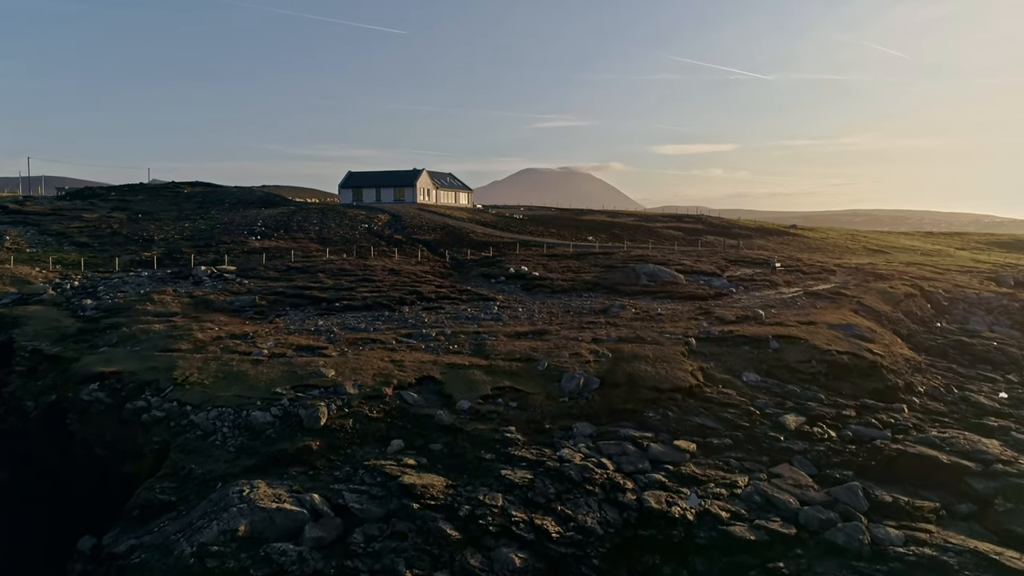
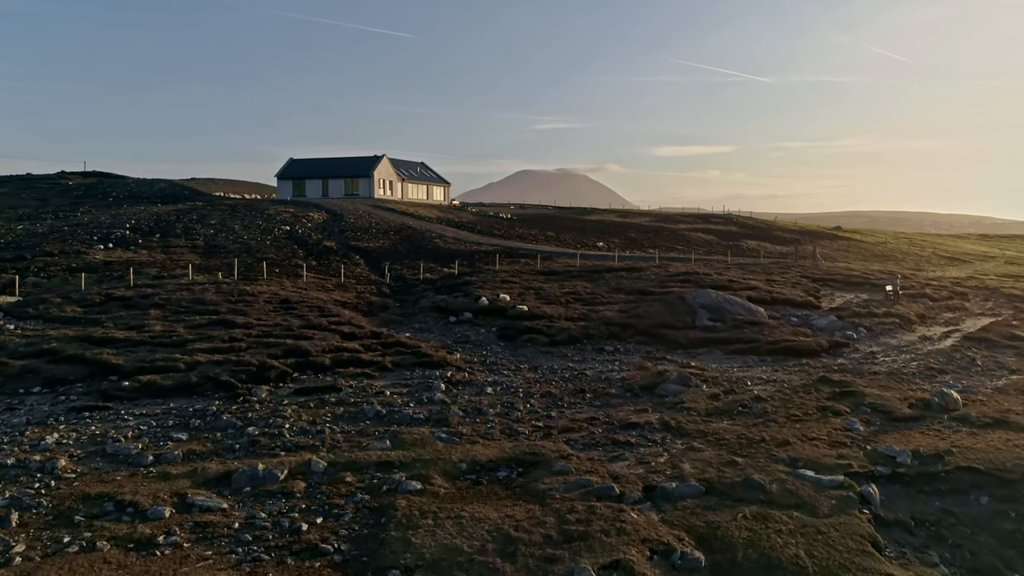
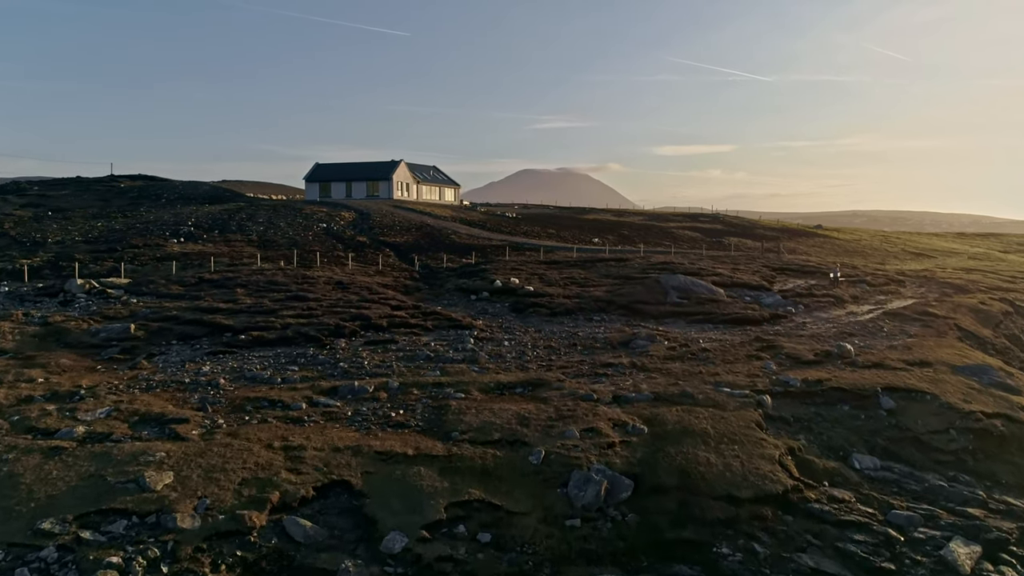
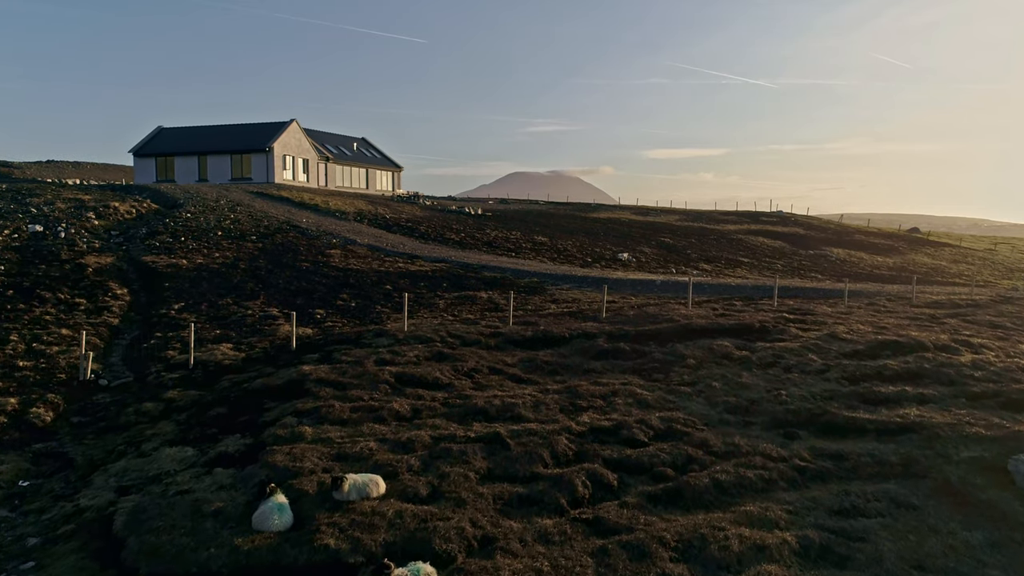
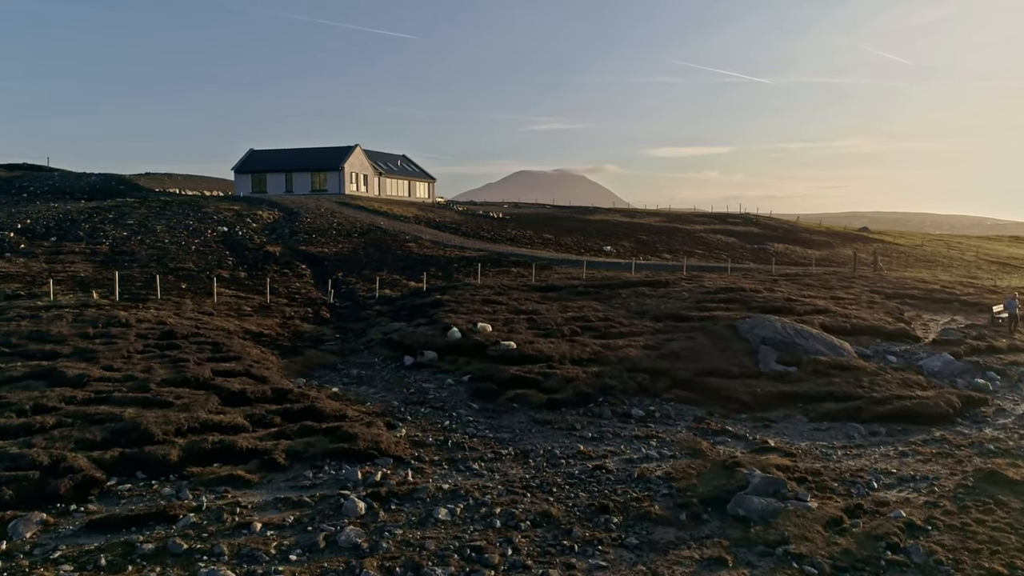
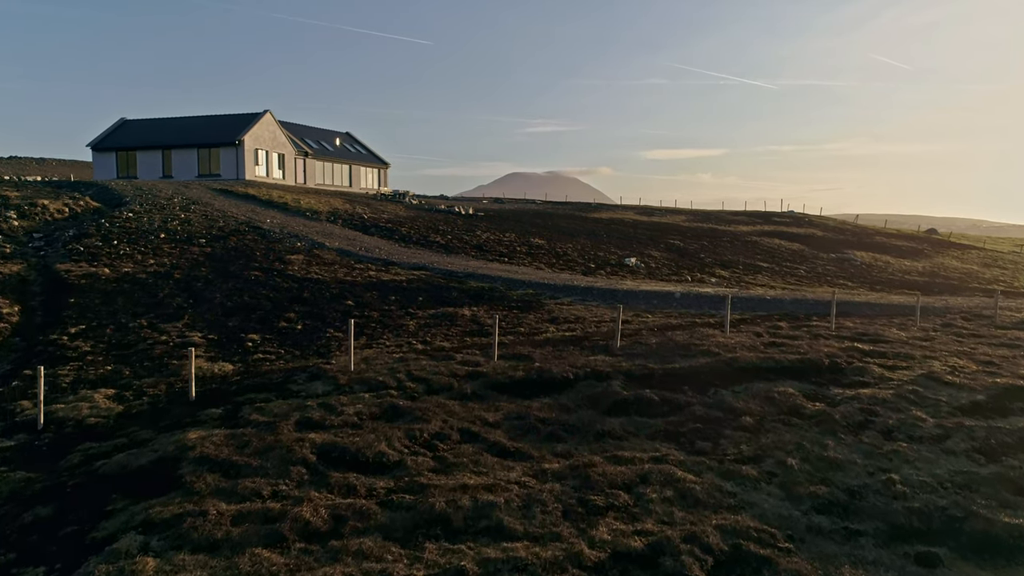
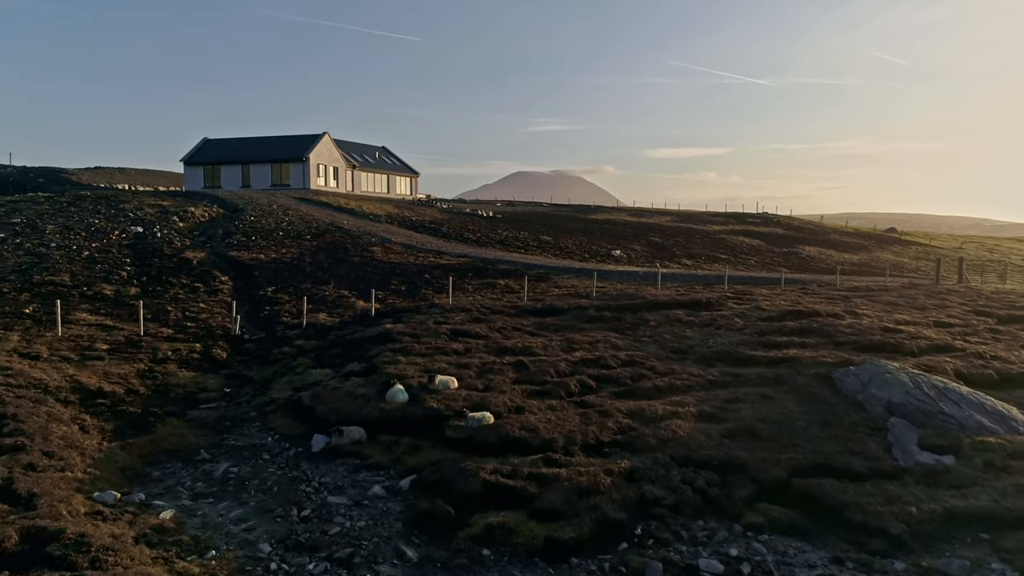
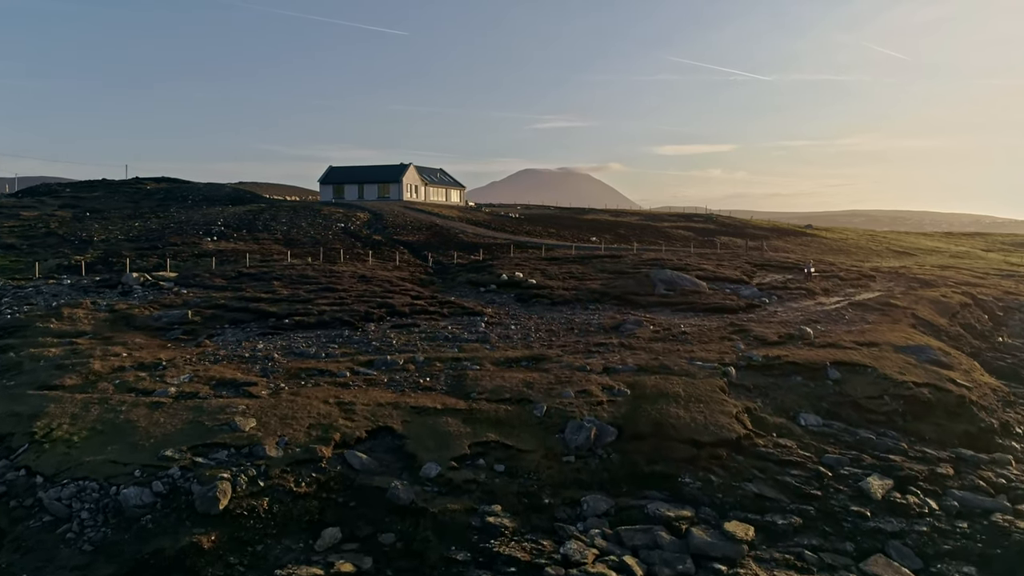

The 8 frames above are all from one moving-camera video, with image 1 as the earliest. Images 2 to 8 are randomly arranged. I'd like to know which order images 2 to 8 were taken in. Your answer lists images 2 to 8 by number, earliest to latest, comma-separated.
8, 3, 2, 5, 7, 4, 6
